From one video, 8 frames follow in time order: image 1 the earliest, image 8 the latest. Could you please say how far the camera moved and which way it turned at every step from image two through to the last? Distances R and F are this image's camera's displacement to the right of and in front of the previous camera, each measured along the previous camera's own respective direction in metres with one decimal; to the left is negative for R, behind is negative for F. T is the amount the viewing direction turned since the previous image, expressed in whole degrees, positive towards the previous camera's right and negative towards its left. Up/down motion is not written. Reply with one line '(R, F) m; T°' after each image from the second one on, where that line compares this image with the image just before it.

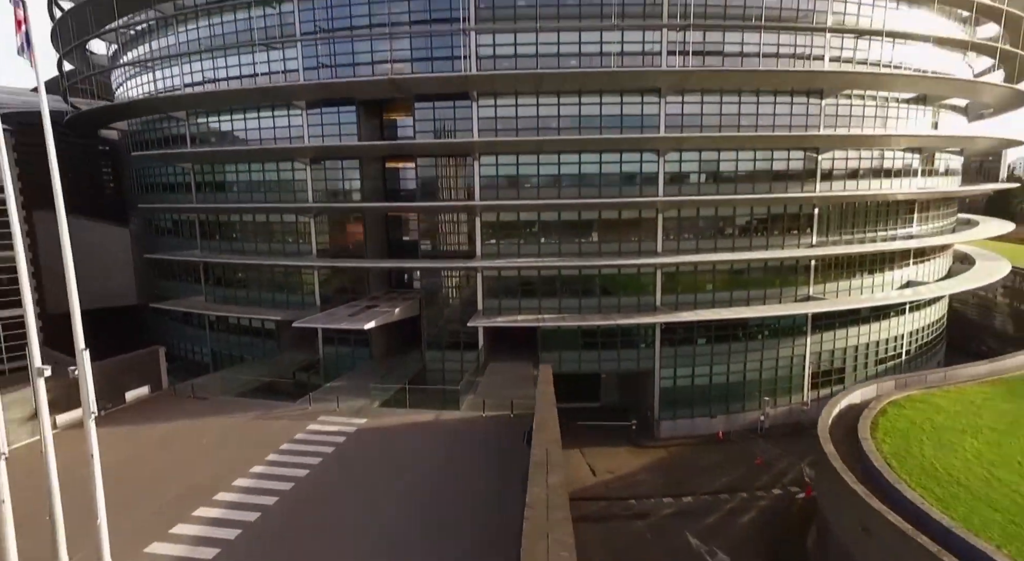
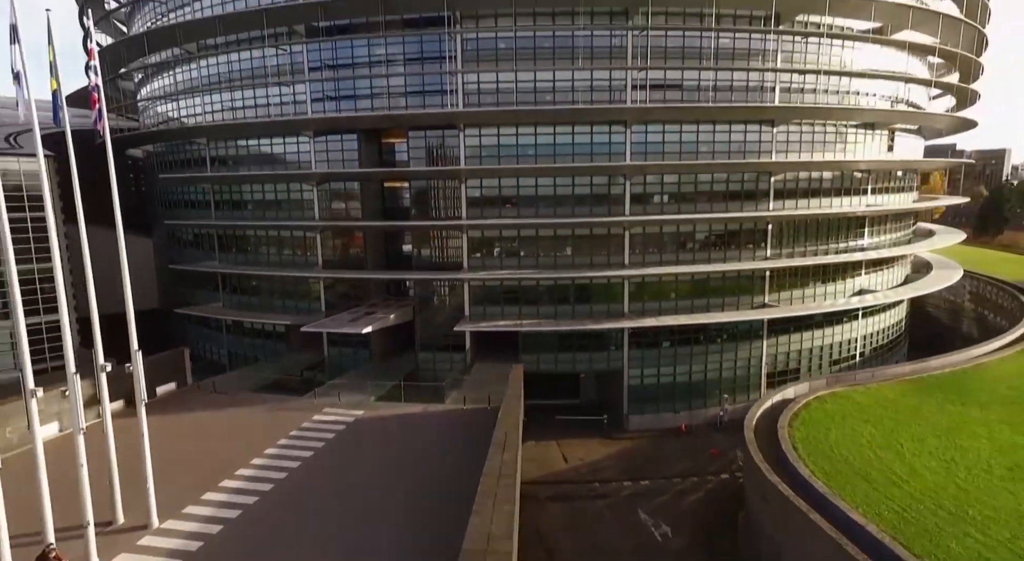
(+1.1, -2.8) m; -1°
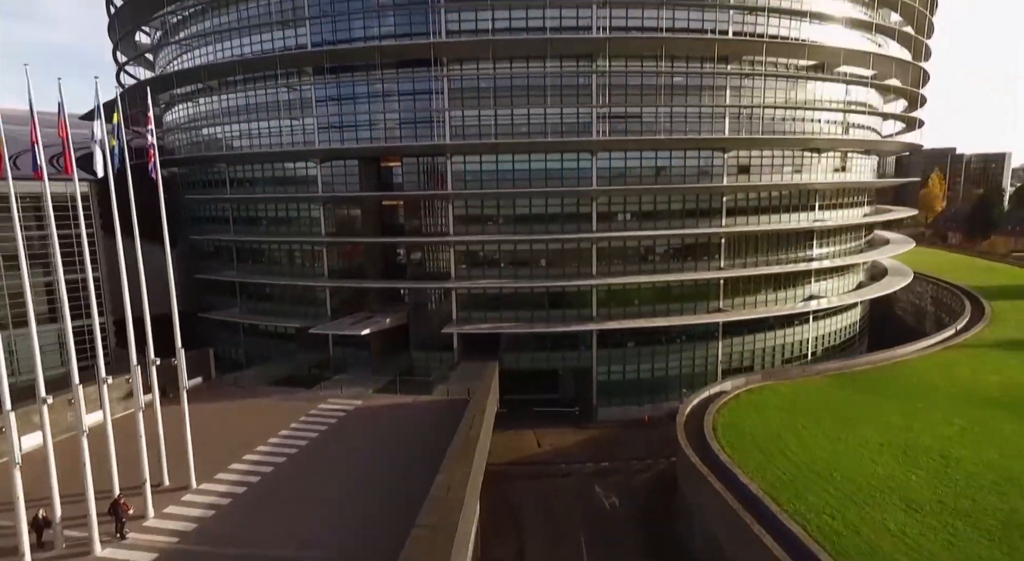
(+1.4, -3.5) m; -1°
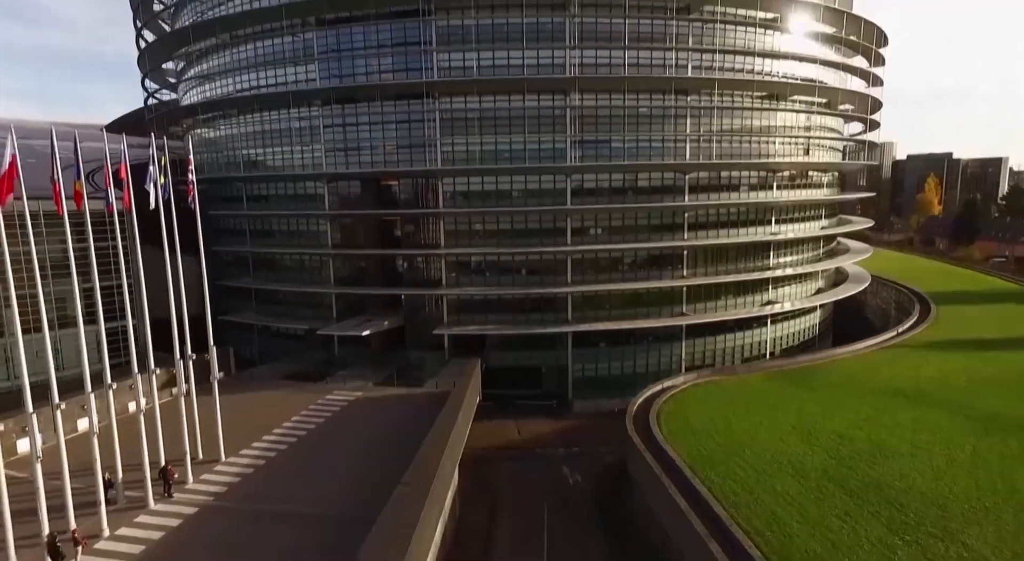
(+1.3, -3.7) m; -1°
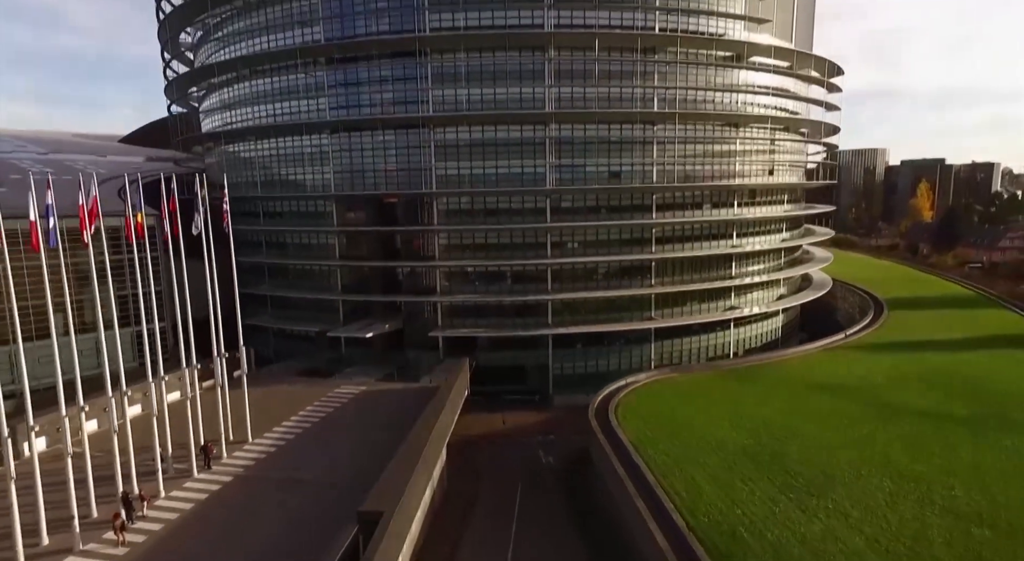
(+1.1, -4.2) m; 0°
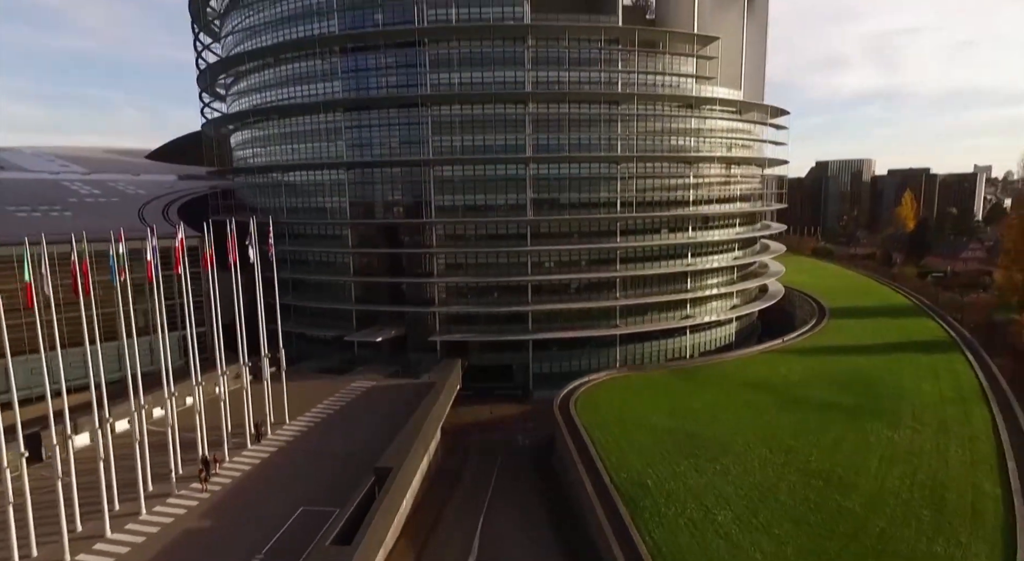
(+1.3, -7.0) m; 0°
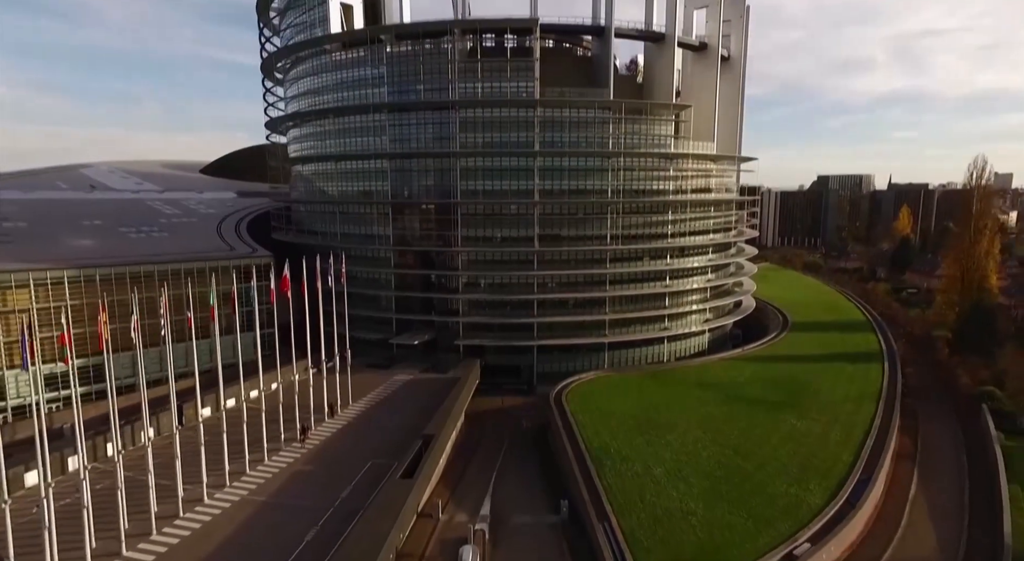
(+0.3, -10.7) m; -1°
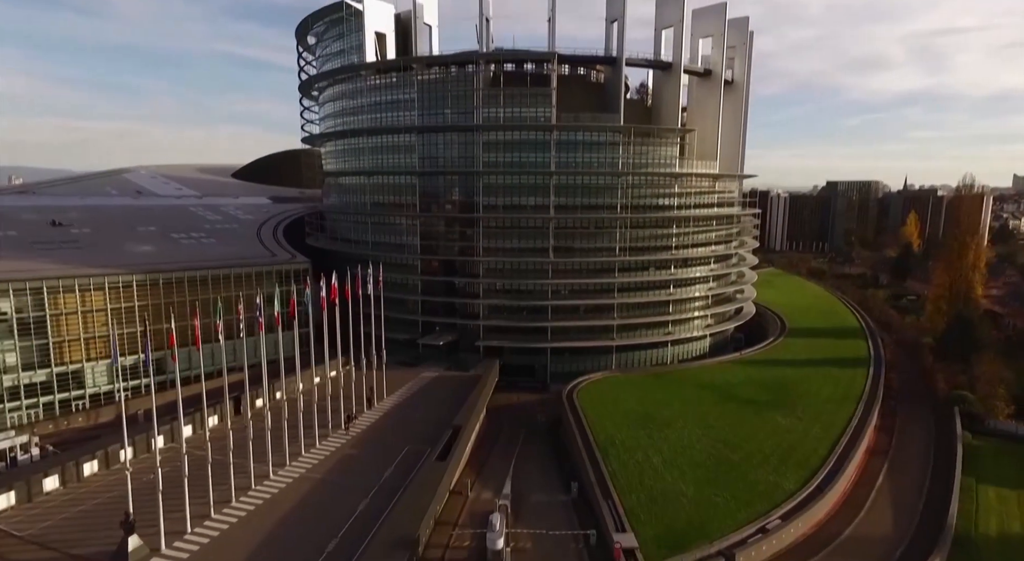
(-0.7, -5.2) m; -1°
